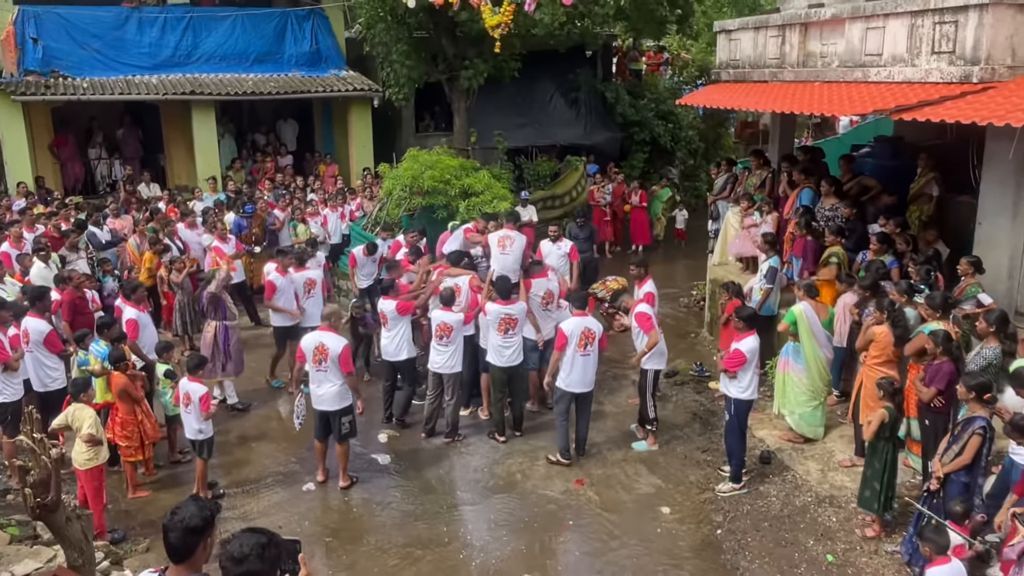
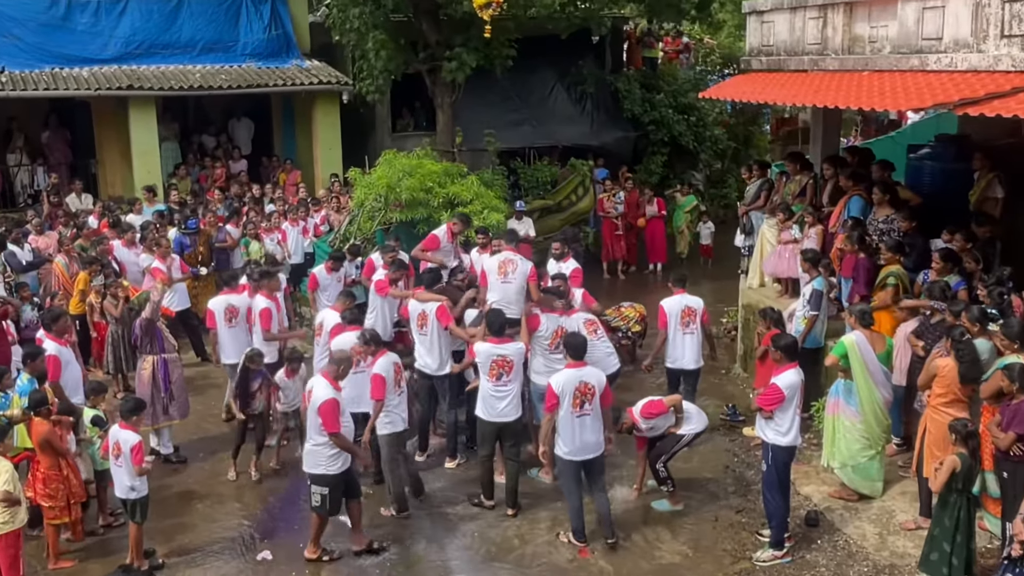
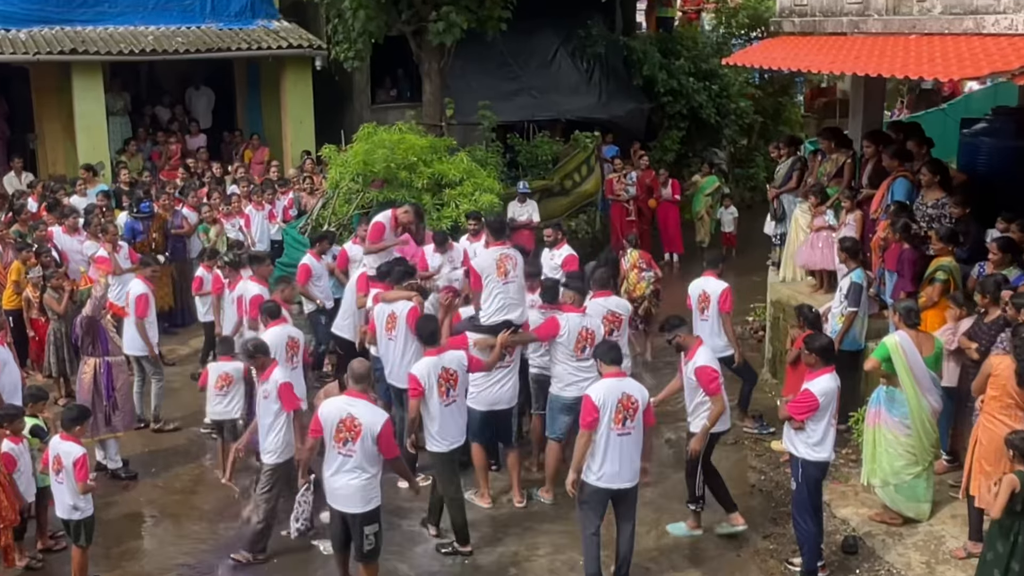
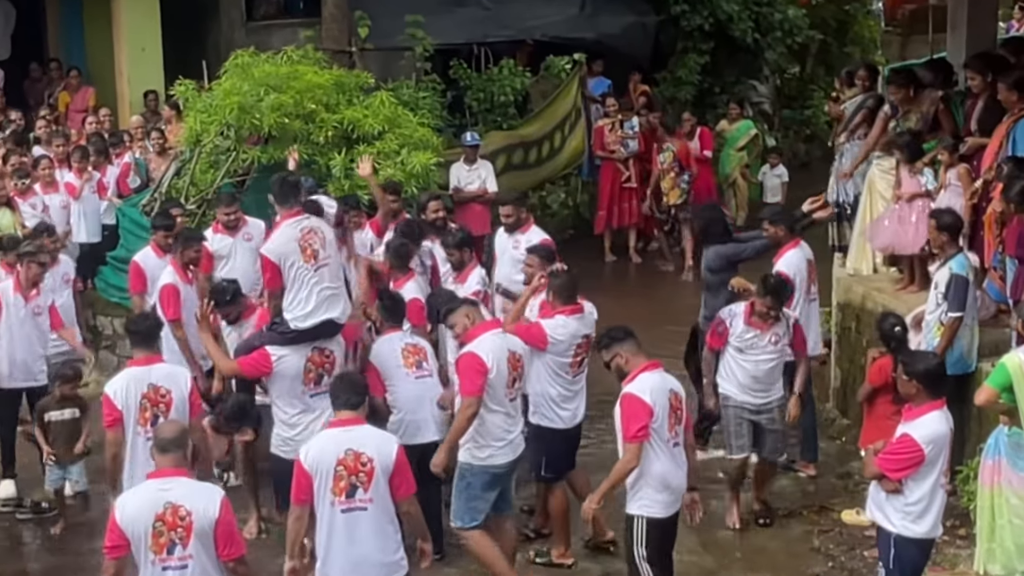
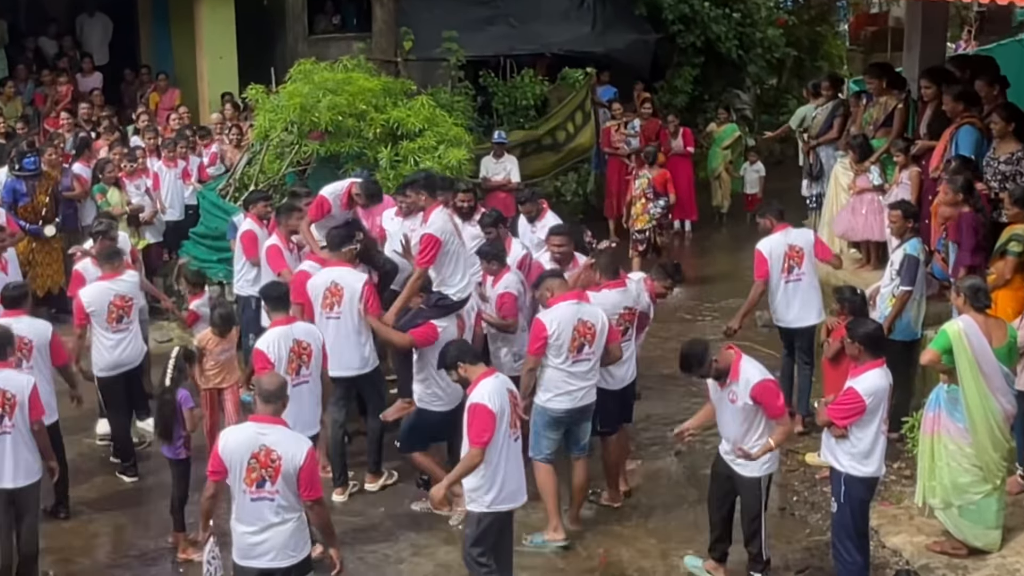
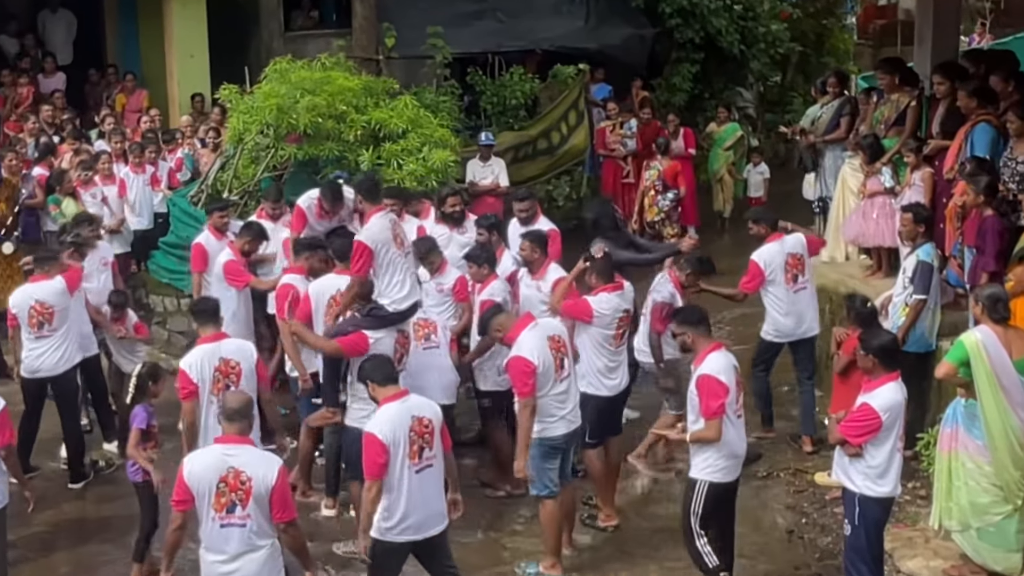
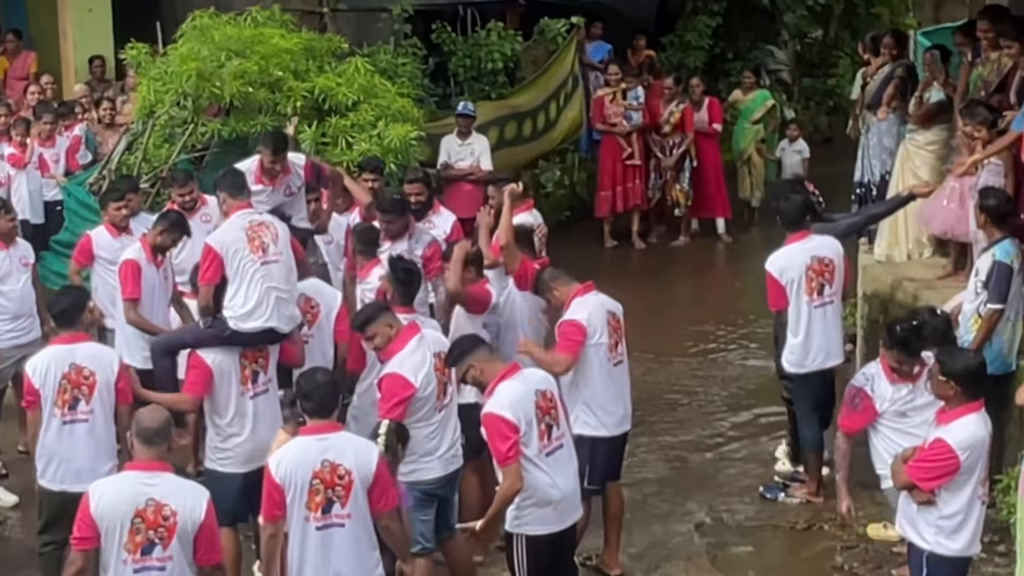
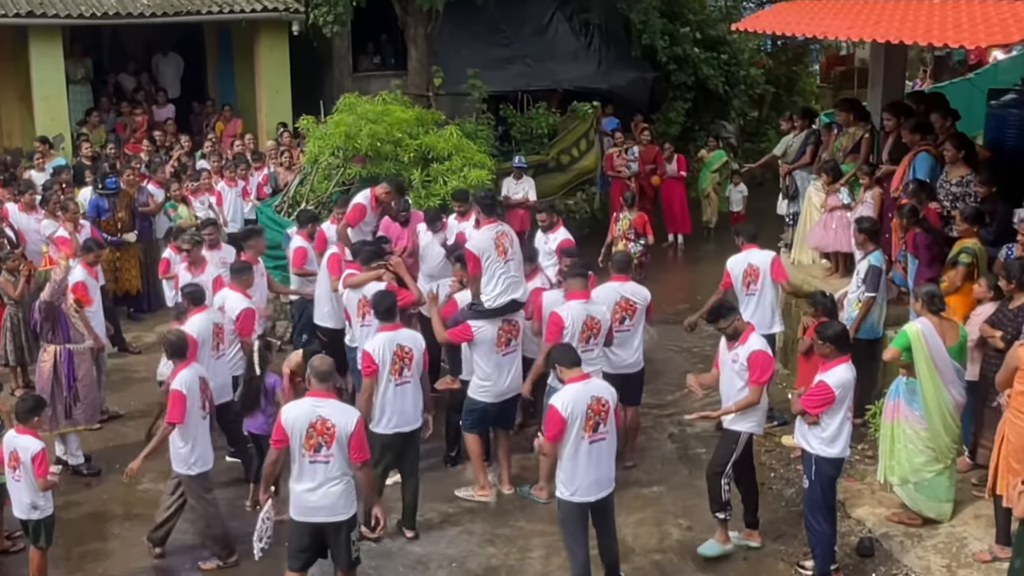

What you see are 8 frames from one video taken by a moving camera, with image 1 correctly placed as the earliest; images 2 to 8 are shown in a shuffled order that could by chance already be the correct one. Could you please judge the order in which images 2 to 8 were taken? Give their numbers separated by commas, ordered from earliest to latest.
2, 3, 8, 5, 6, 4, 7
